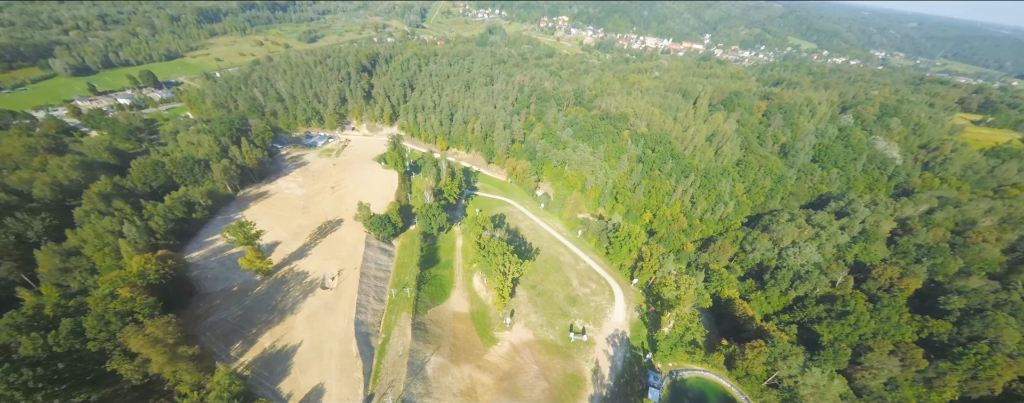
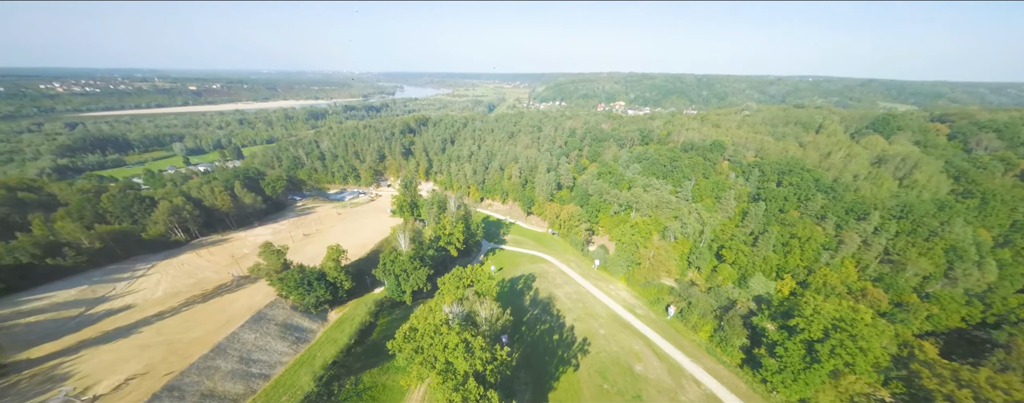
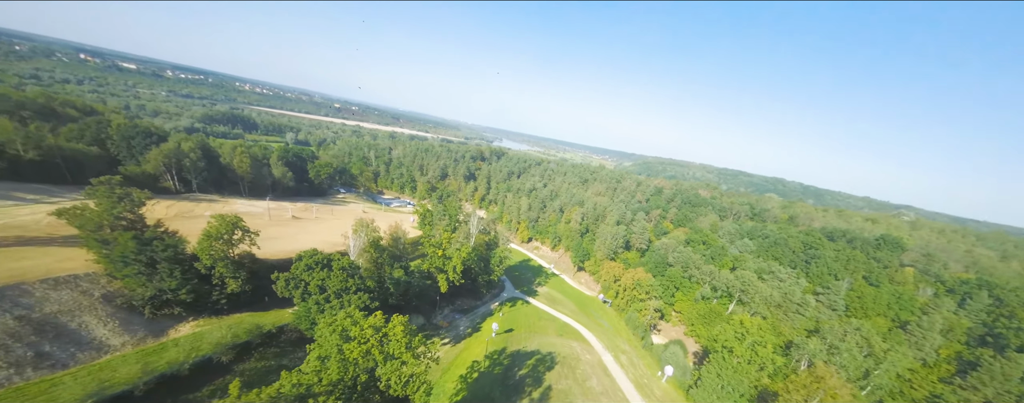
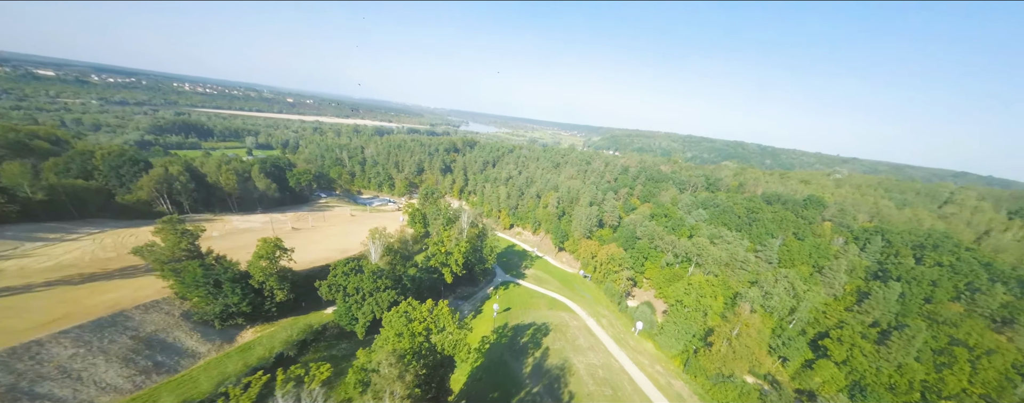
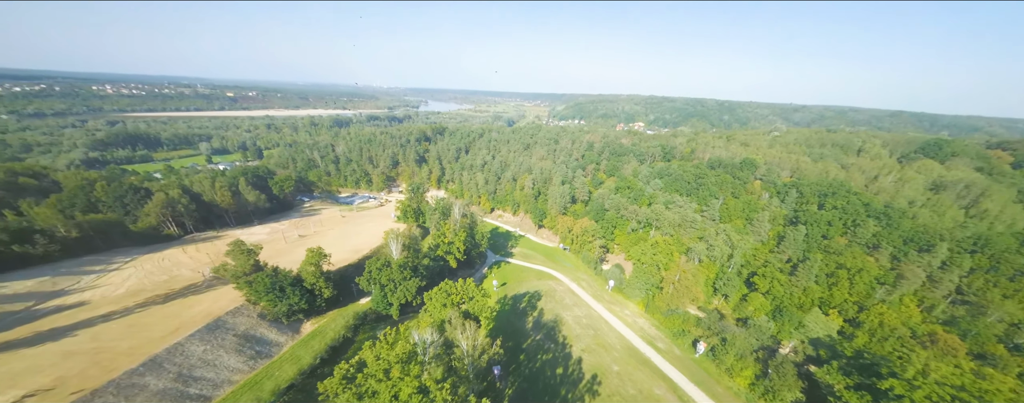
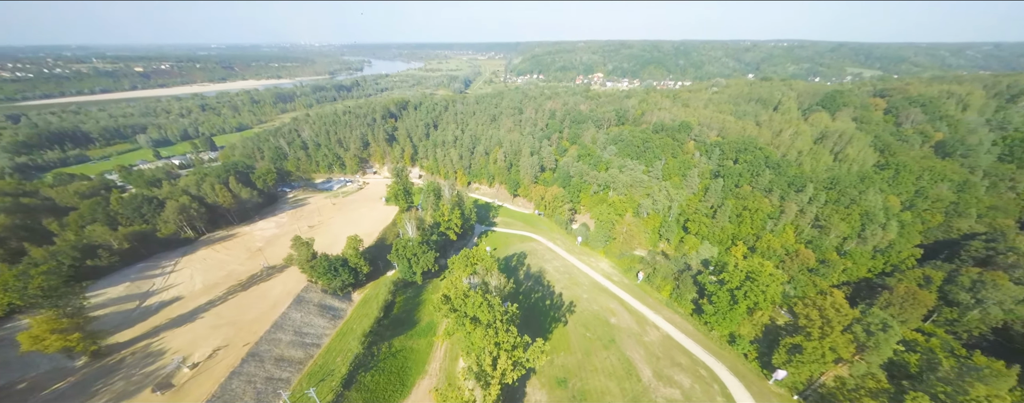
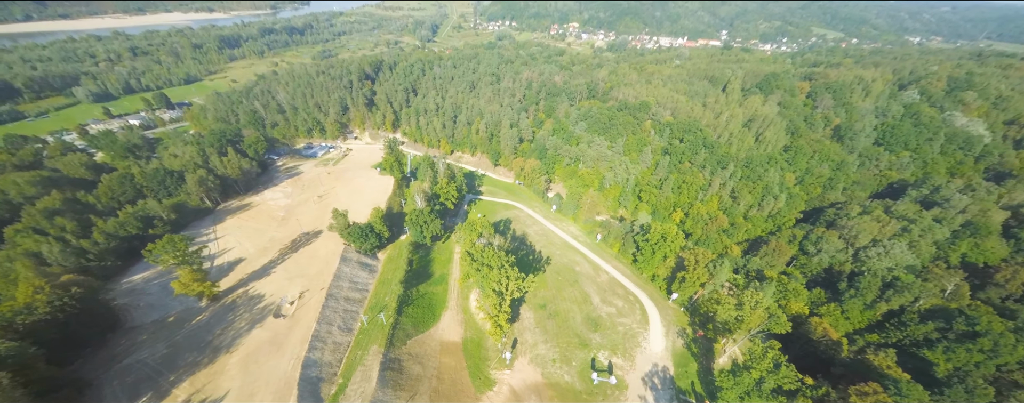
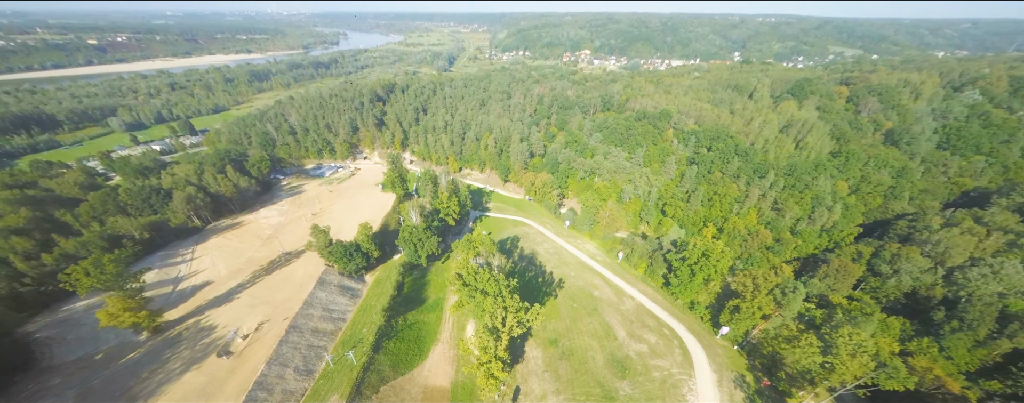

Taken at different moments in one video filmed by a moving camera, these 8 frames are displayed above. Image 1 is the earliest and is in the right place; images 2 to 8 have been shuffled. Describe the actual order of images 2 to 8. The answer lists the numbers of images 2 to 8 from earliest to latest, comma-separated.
7, 8, 6, 2, 5, 4, 3
